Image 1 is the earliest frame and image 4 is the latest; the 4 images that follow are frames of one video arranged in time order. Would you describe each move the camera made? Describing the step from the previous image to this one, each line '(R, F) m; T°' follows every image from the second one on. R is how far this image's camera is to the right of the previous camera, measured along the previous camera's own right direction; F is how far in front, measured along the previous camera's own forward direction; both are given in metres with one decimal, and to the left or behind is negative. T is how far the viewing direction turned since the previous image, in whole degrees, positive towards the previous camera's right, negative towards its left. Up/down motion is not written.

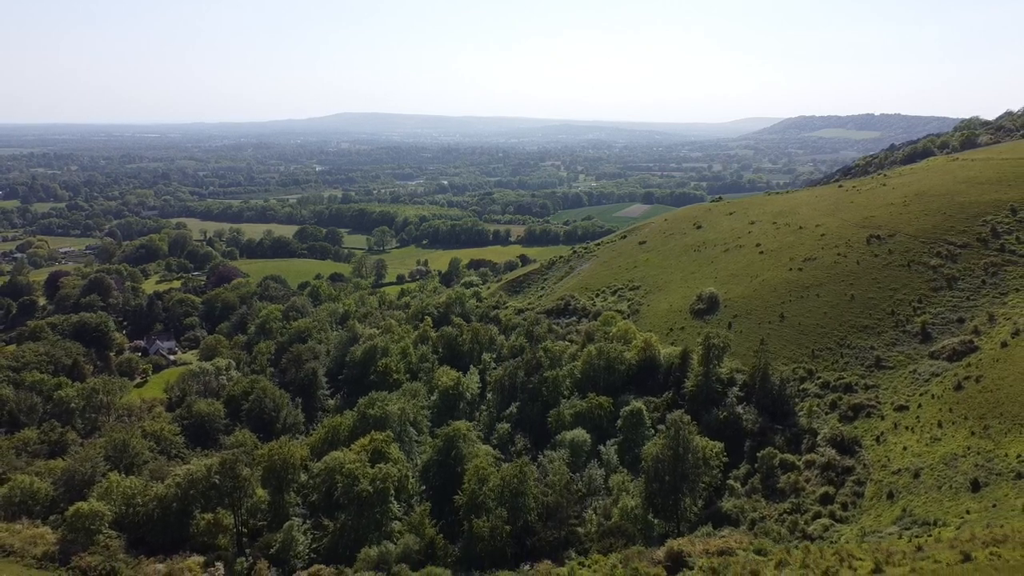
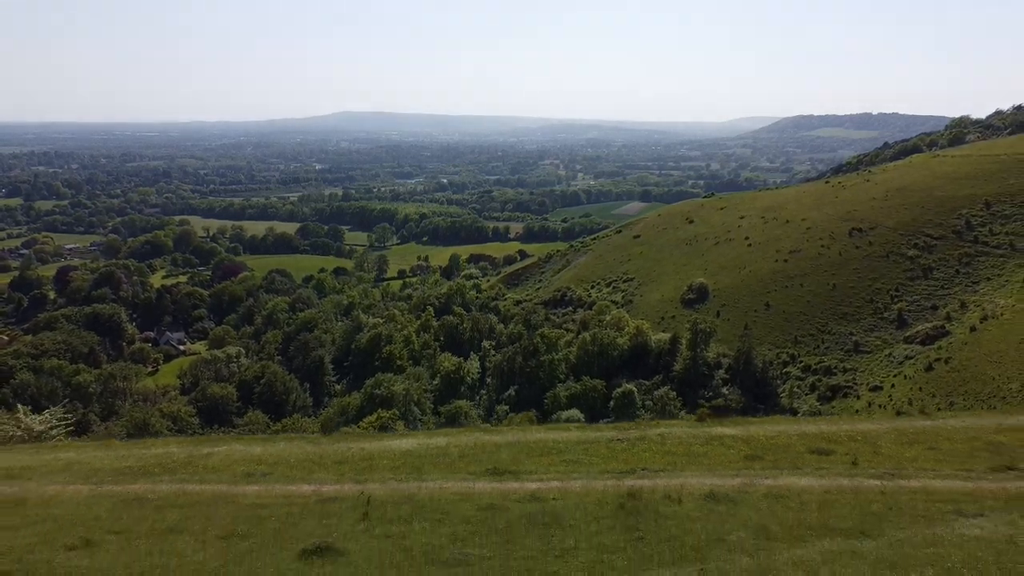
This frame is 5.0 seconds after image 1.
(+0.1, -6.9) m; 0°
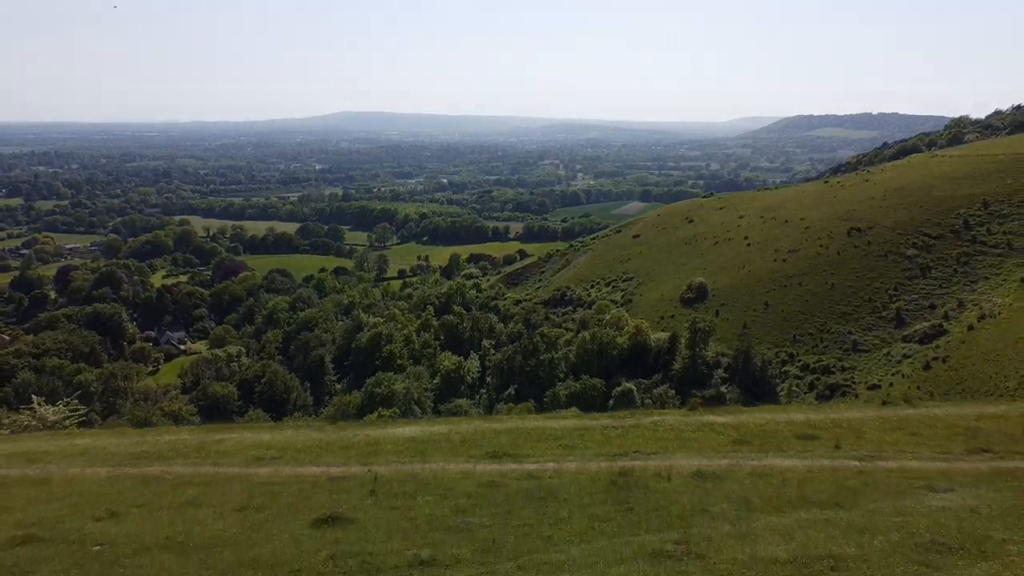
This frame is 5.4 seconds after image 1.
(0.0, -0.6) m; 0°
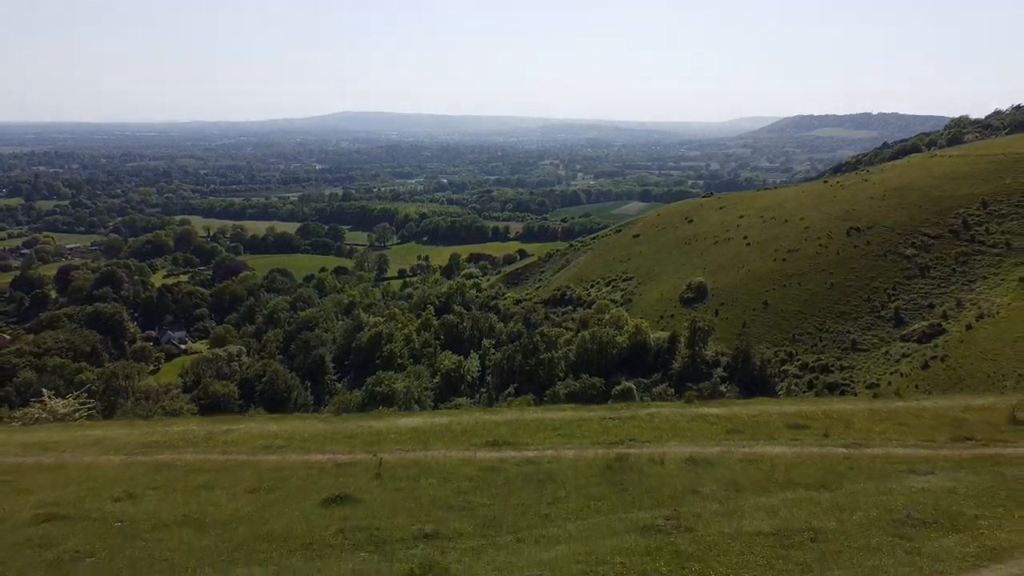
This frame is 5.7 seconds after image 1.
(0.0, -0.4) m; 0°
